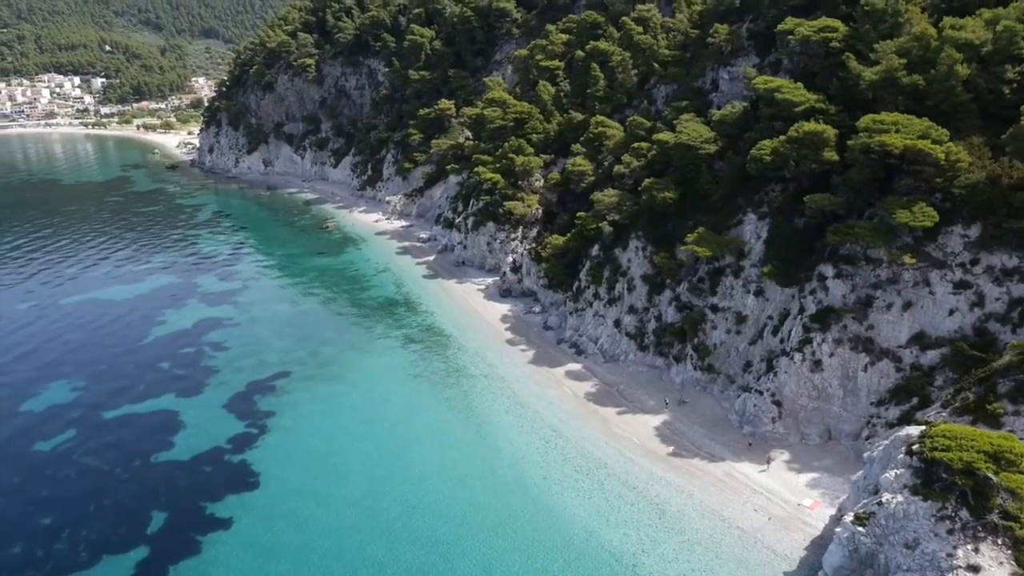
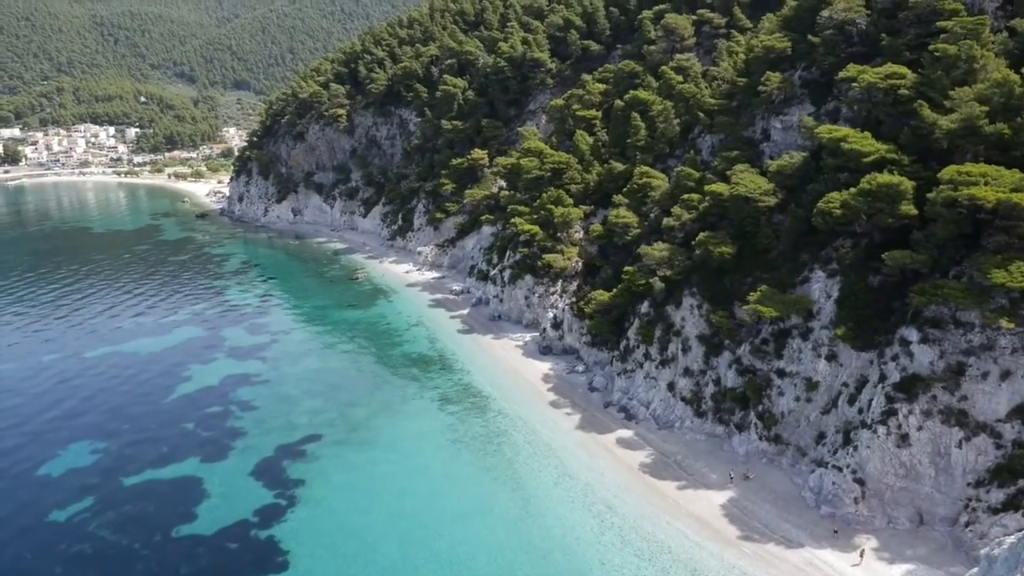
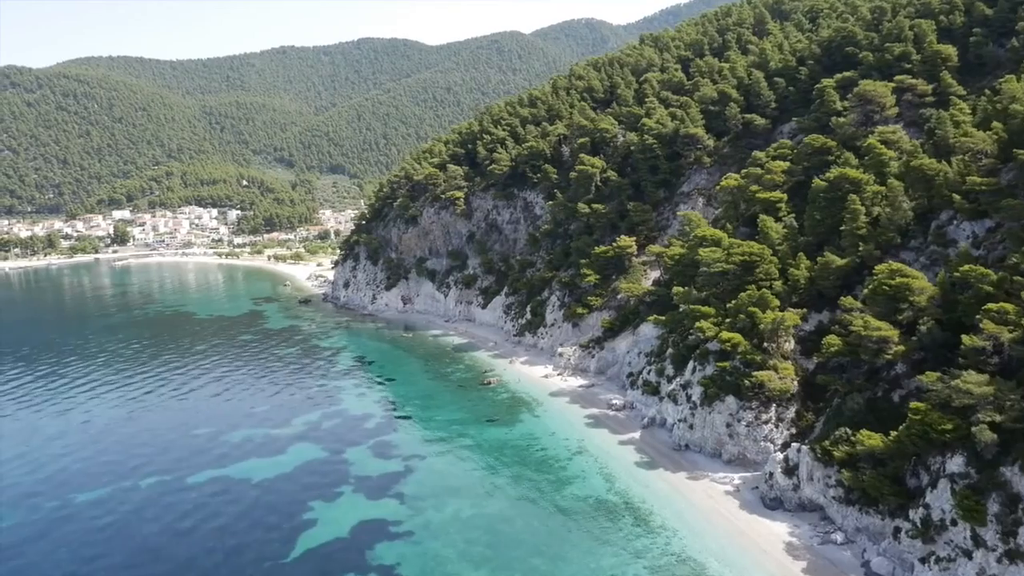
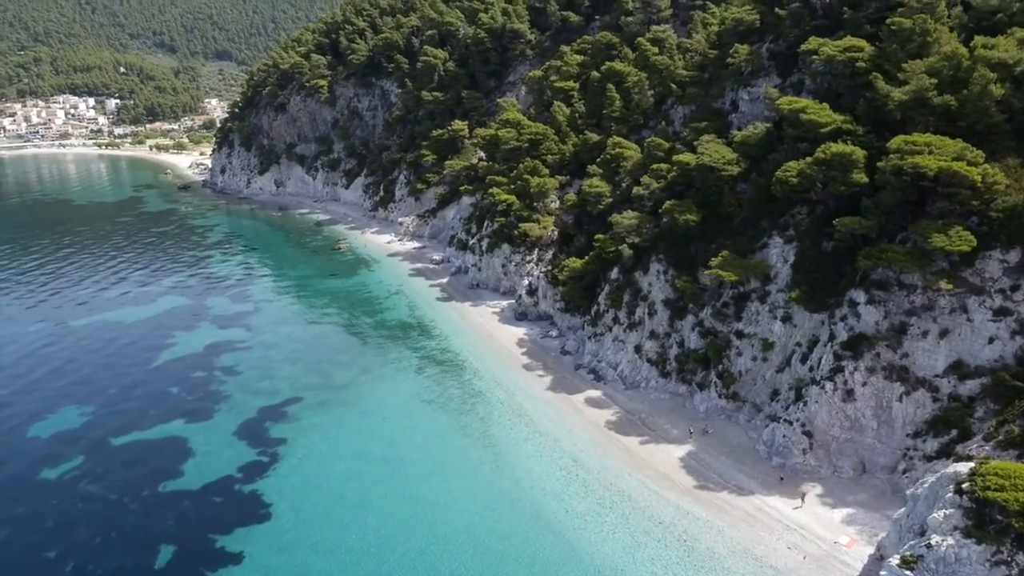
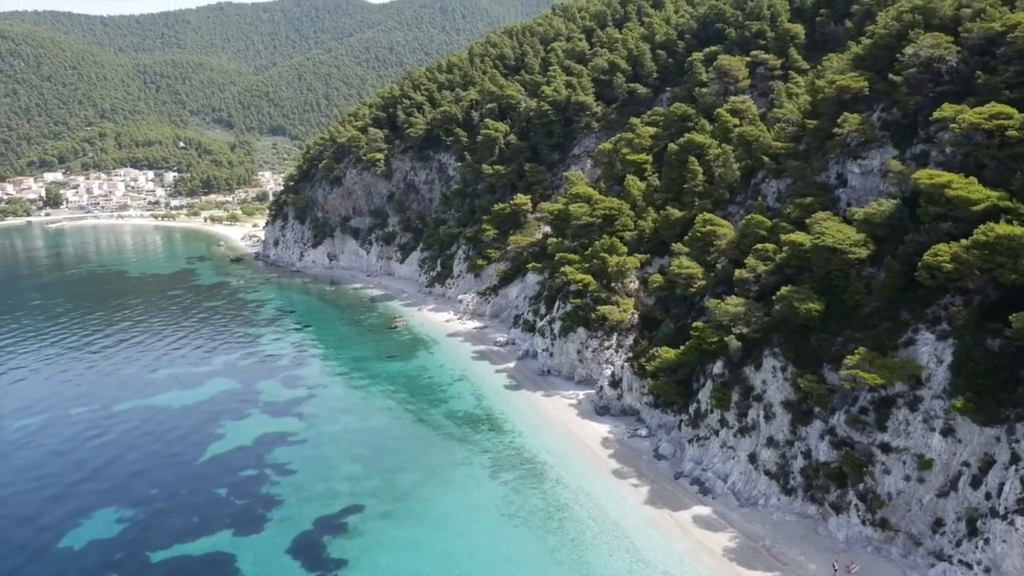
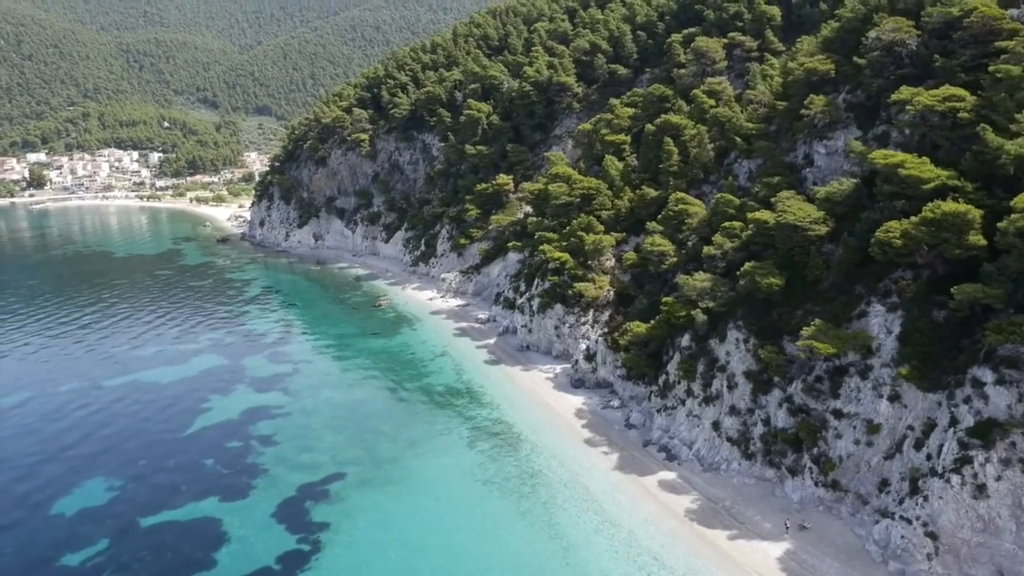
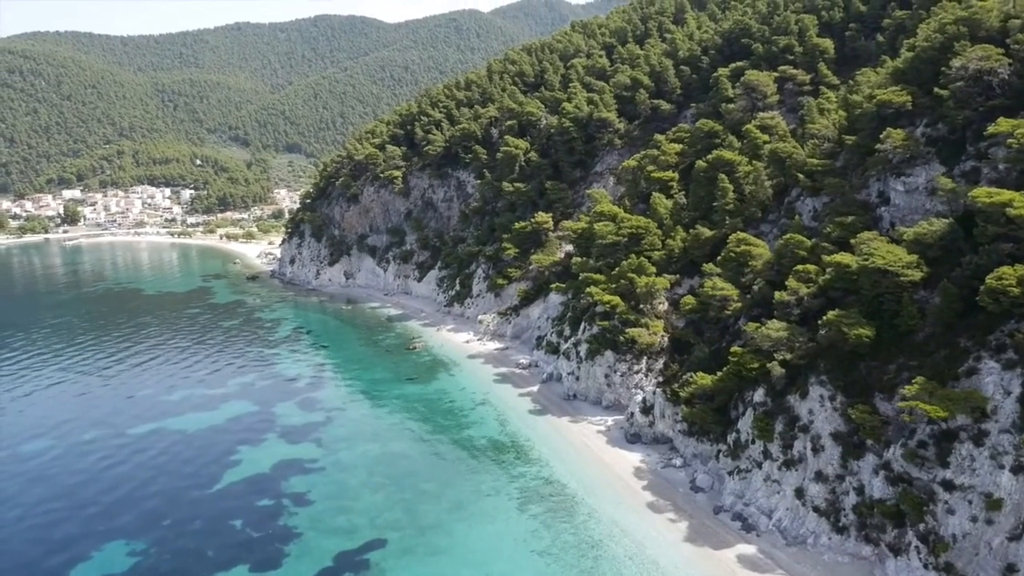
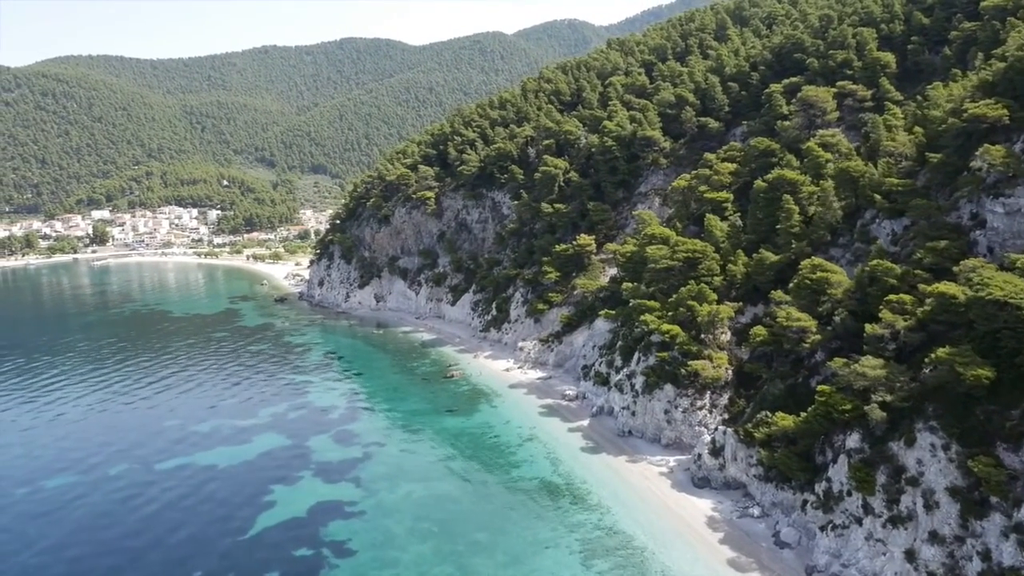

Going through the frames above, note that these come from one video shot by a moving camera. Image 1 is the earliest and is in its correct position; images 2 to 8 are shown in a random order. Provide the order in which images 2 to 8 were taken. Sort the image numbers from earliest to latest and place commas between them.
4, 2, 6, 5, 7, 8, 3
